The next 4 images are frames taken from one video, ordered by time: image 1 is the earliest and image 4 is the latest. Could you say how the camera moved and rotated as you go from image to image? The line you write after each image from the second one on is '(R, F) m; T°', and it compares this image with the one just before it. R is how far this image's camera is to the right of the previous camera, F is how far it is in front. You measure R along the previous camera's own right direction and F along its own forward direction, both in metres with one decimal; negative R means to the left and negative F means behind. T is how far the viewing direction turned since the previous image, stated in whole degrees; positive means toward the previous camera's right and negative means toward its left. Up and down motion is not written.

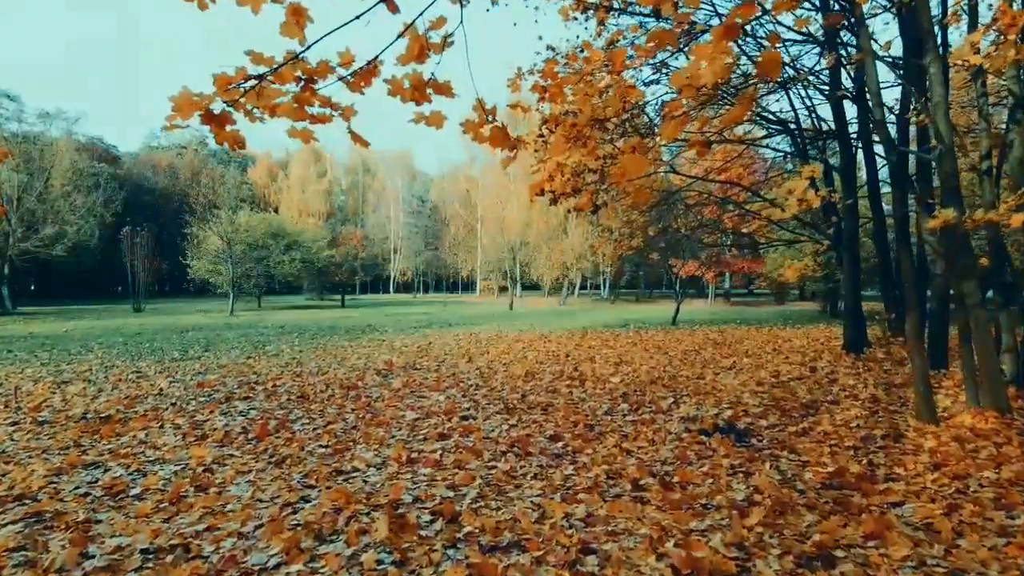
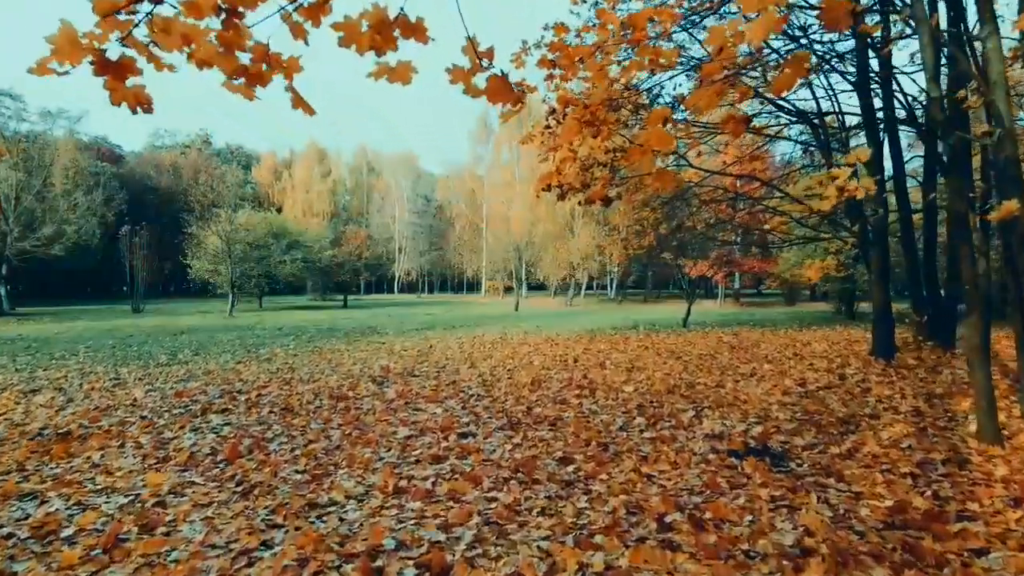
(0.0, +0.6) m; -1°
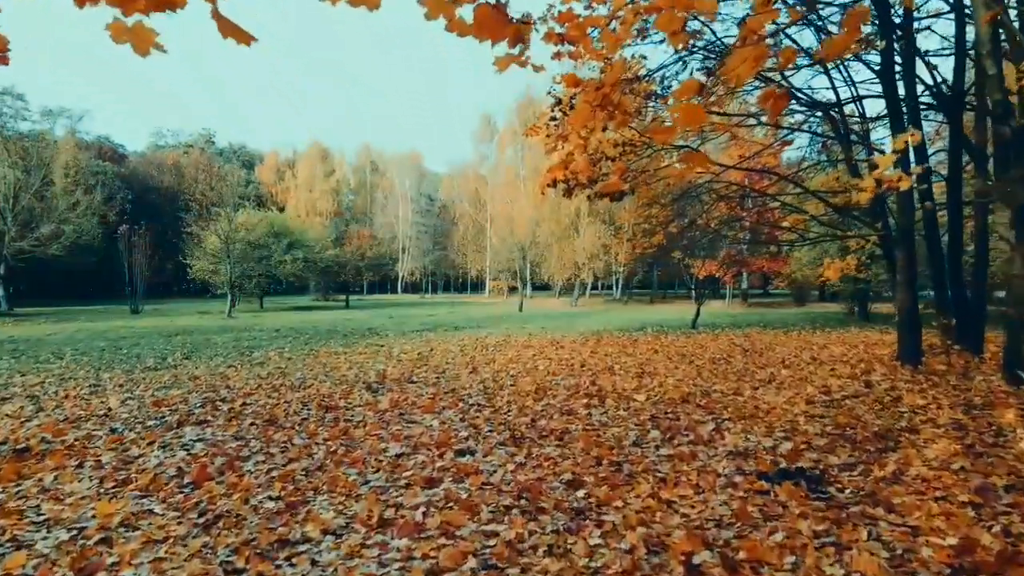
(0.0, +0.5) m; 0°
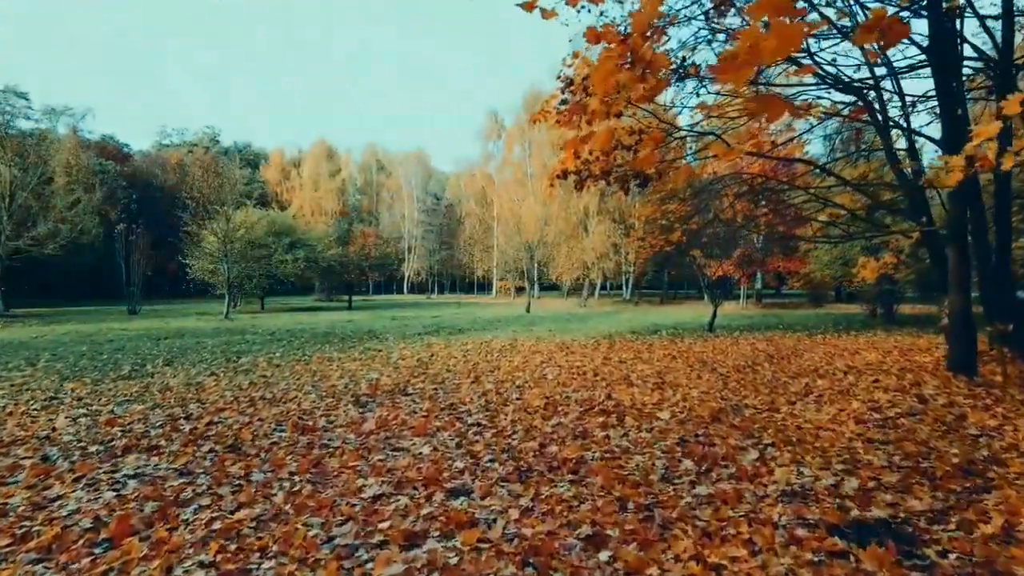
(0.0, +0.9) m; -1°
